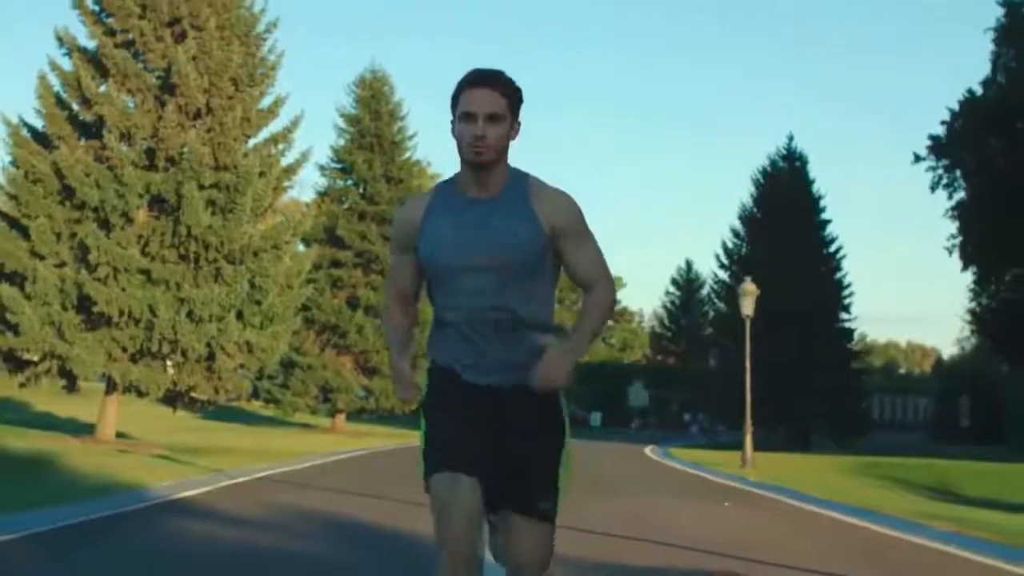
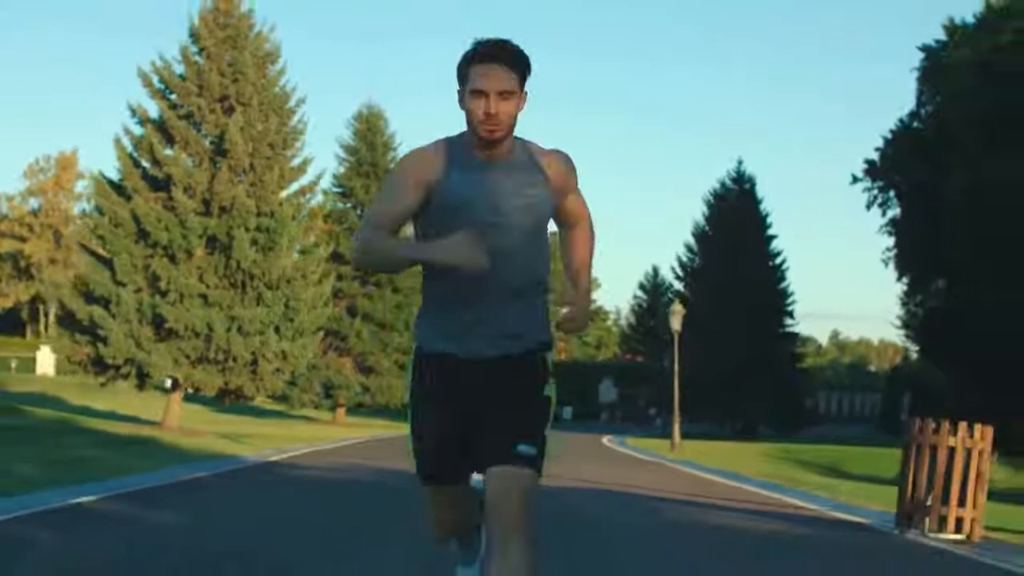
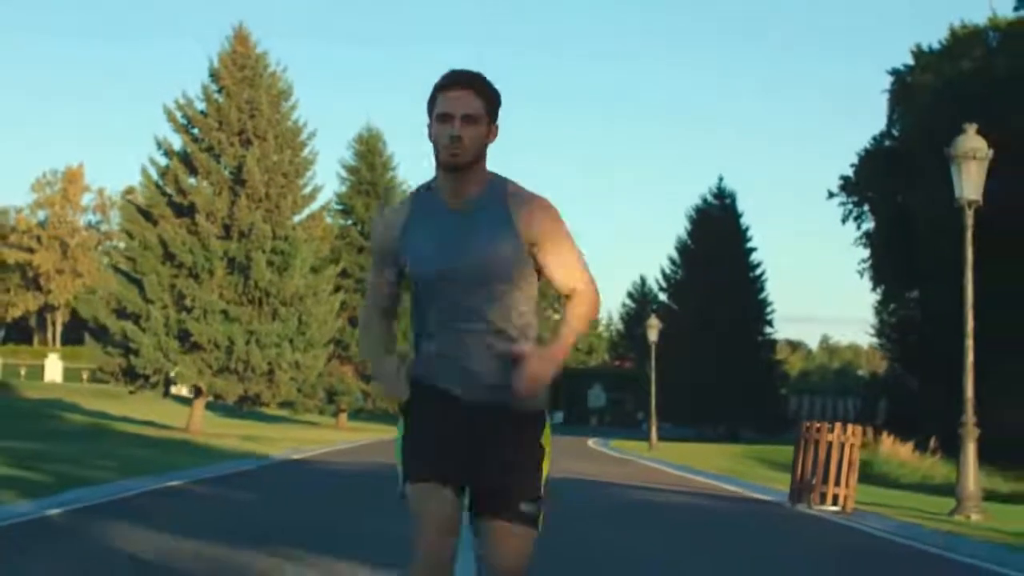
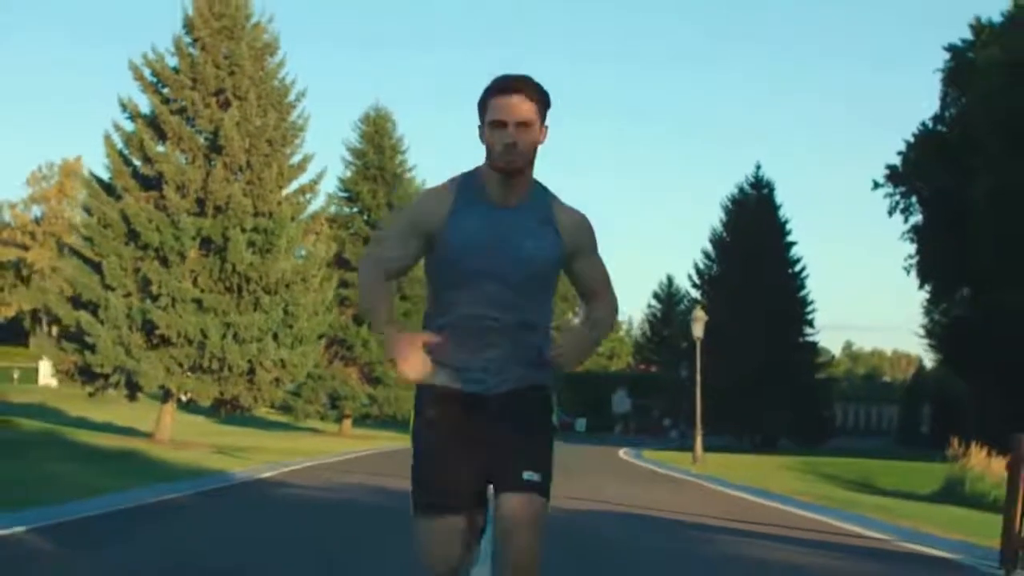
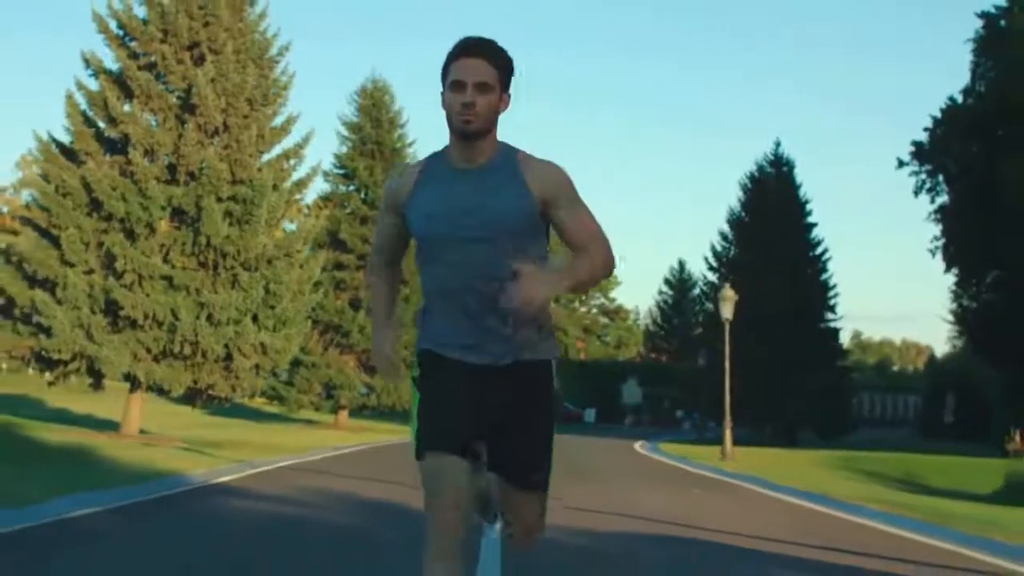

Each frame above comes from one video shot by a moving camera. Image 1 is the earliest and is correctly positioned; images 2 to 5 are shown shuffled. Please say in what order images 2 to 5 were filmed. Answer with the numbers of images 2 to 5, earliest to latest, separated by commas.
5, 4, 2, 3
